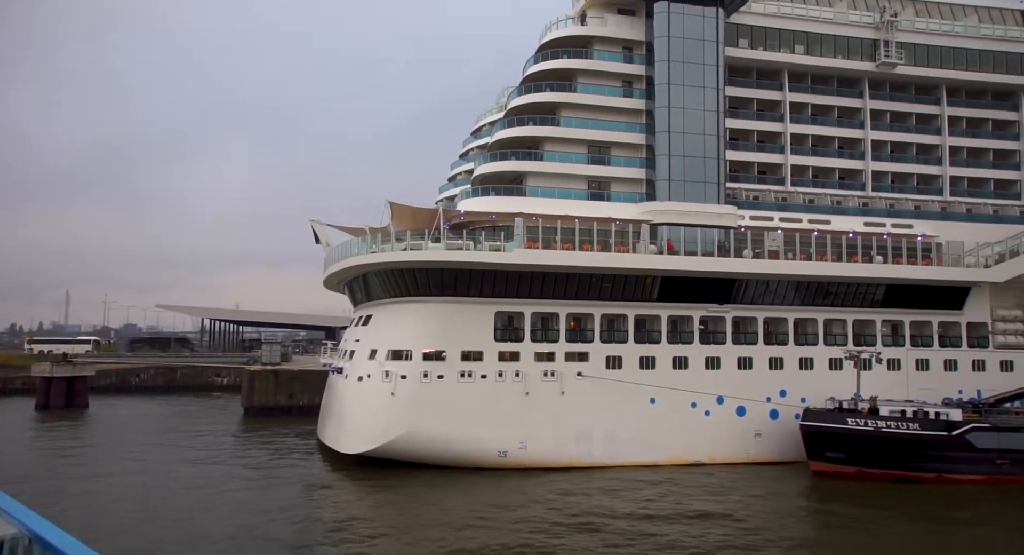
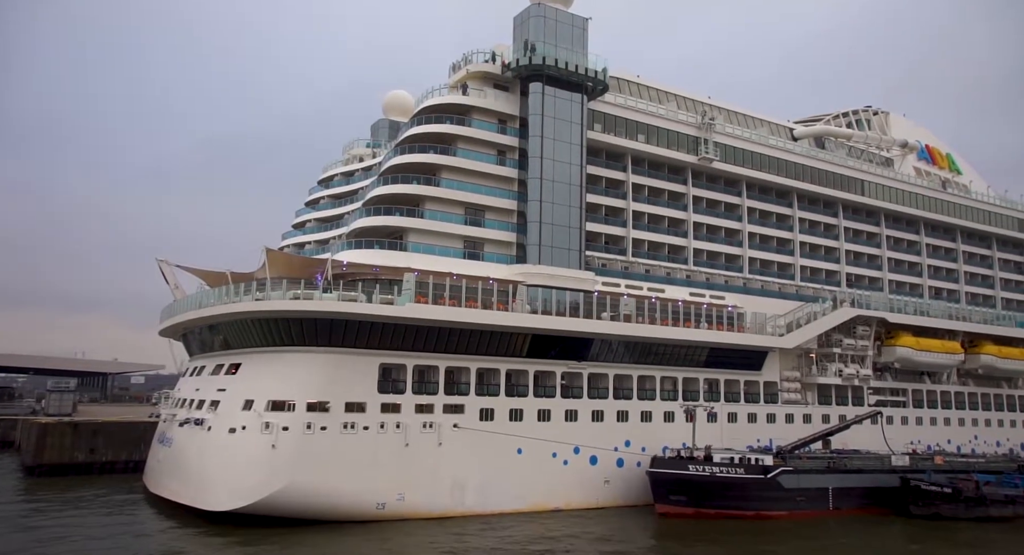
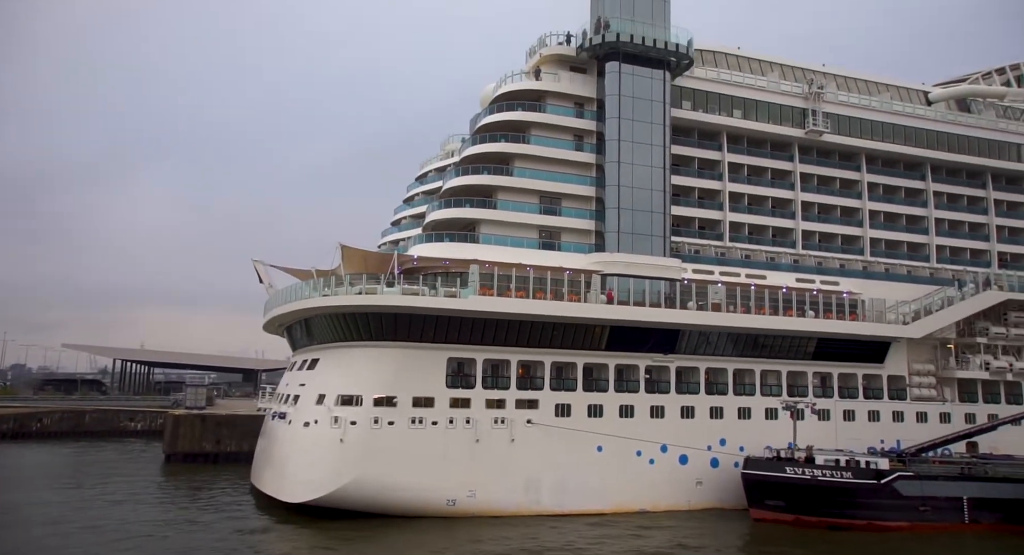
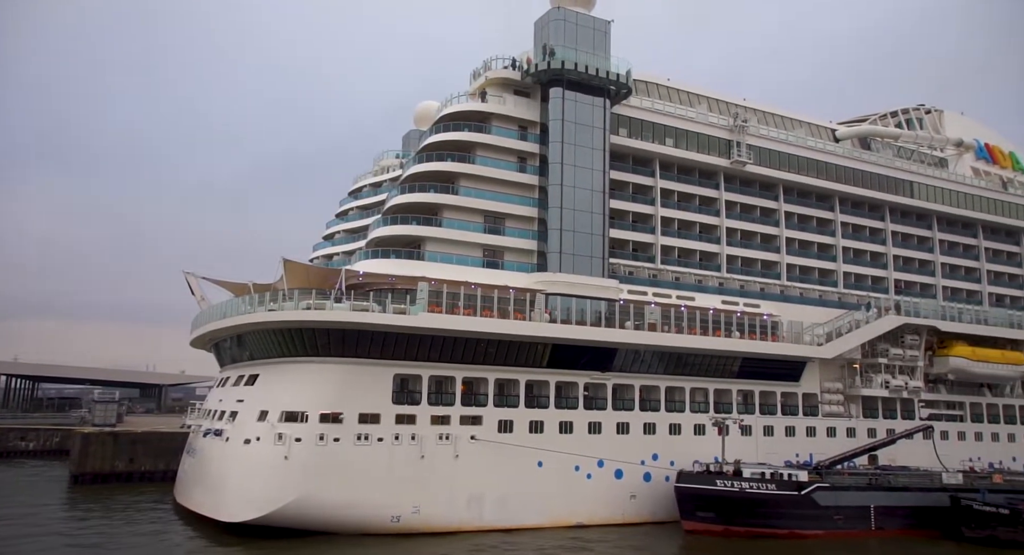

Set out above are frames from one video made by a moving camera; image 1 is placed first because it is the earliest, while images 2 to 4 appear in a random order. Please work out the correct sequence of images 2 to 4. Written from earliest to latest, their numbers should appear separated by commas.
3, 4, 2
